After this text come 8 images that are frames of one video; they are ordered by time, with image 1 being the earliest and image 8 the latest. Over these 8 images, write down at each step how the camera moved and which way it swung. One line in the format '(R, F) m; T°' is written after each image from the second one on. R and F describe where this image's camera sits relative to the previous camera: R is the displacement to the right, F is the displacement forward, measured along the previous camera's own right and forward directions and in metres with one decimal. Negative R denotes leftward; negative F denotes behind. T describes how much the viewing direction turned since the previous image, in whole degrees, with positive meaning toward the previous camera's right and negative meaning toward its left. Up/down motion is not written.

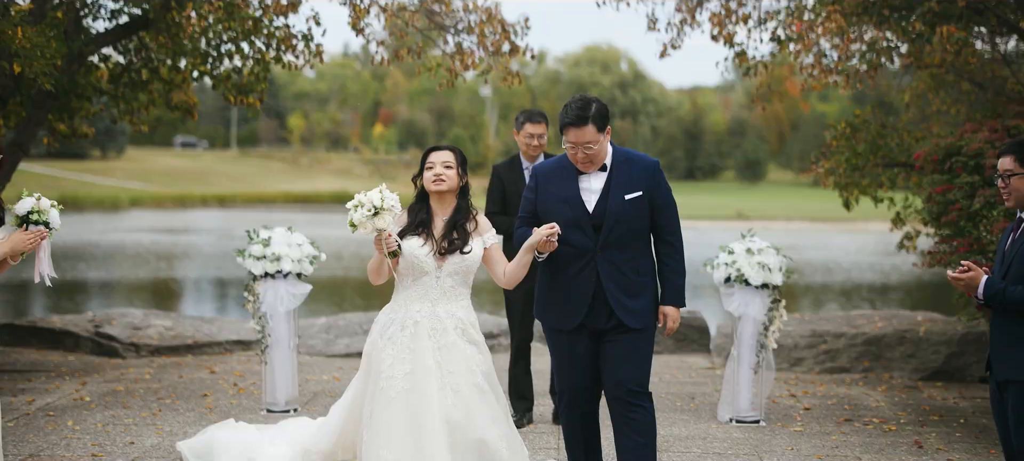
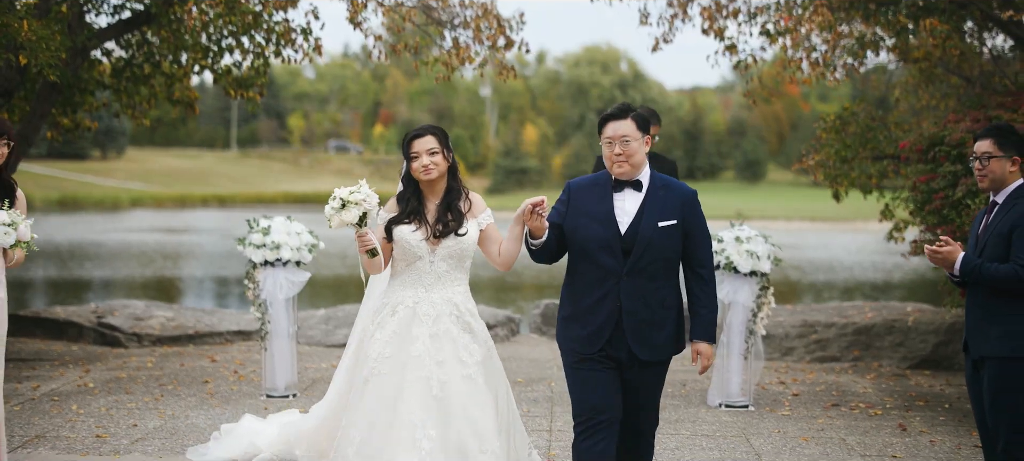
(0.0, -0.2) m; 0°
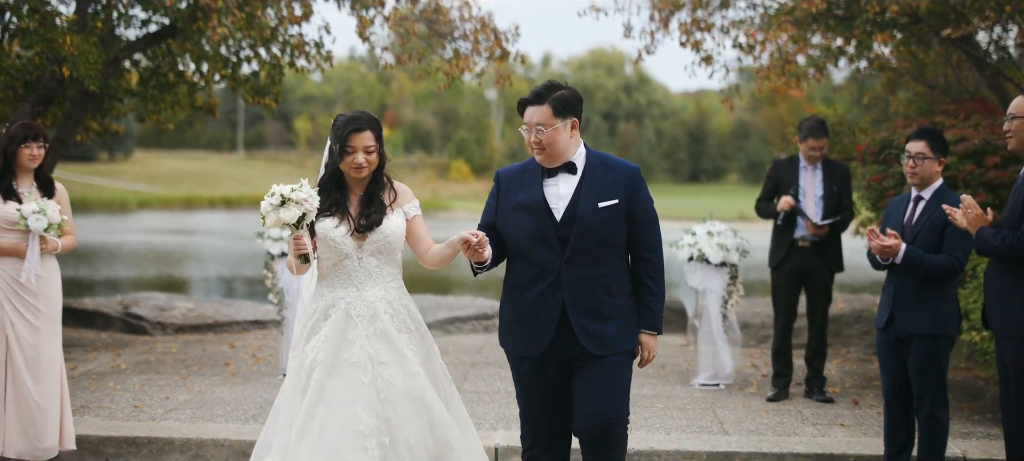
(+0.1, -0.7) m; 0°
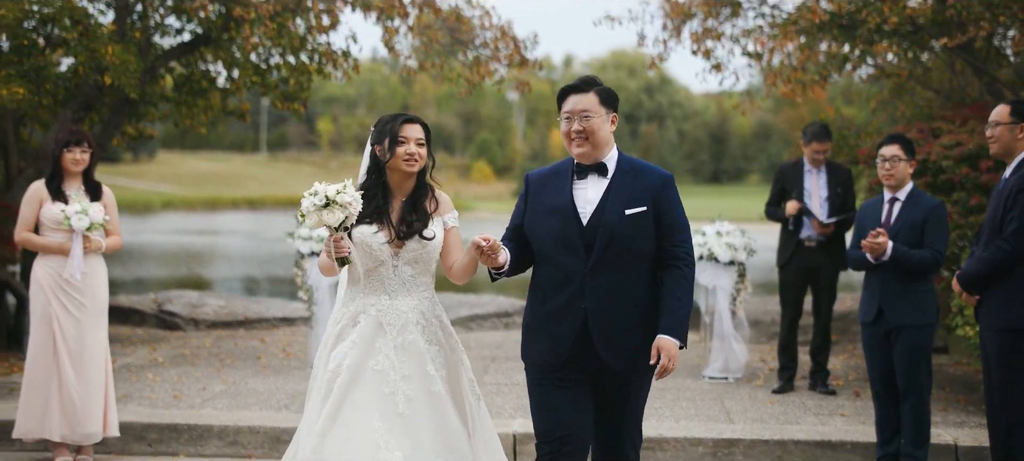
(0.0, -0.4) m; -1°
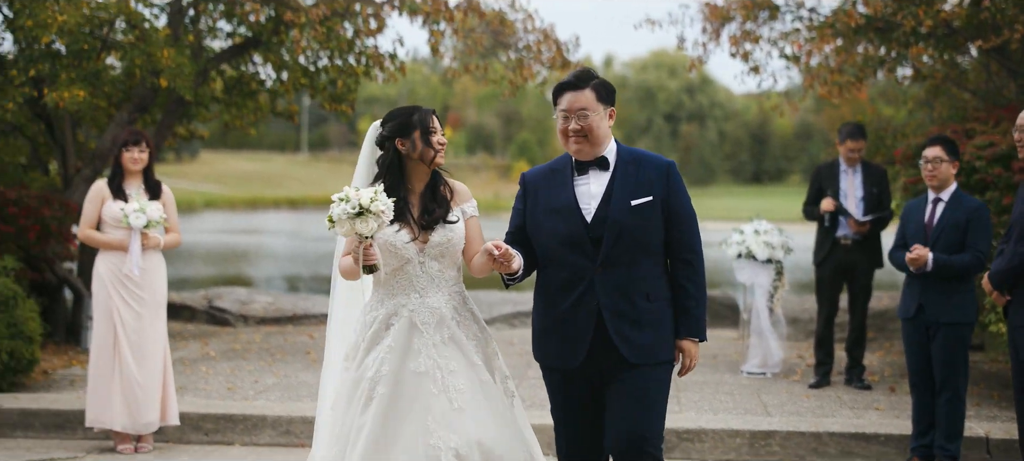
(0.0, -0.3) m; -2°
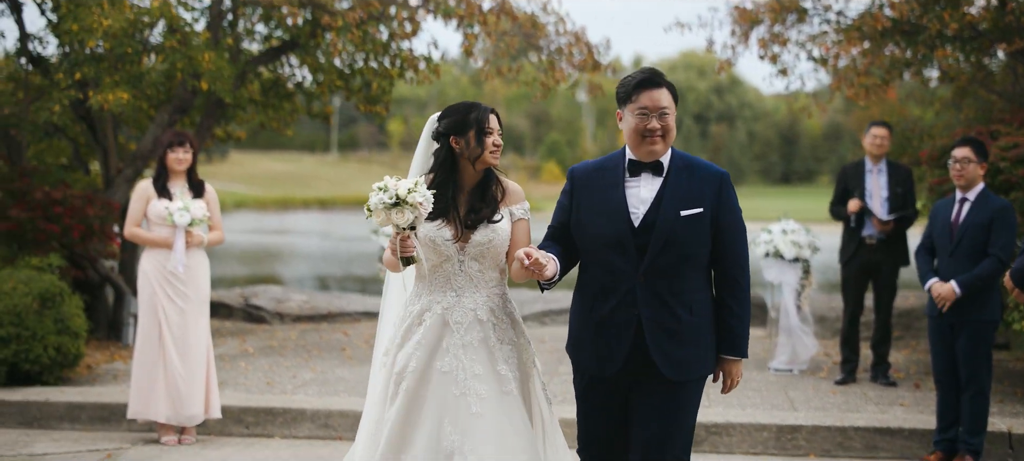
(0.0, -0.2) m; -2°
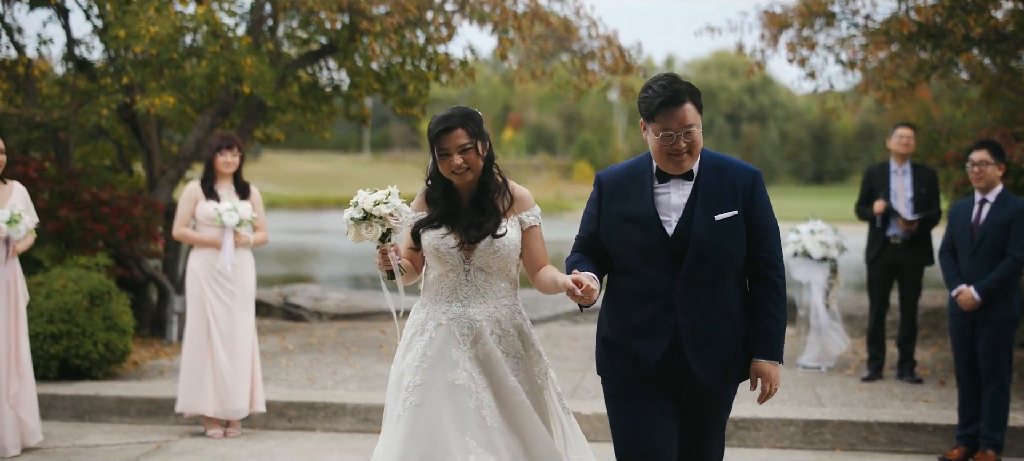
(0.0, -0.3) m; -2°
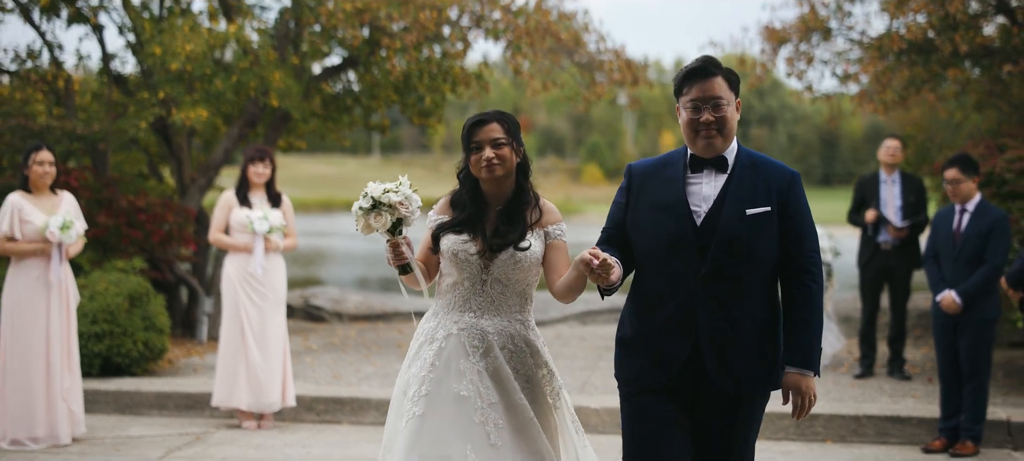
(0.0, -0.5) m; -1°
